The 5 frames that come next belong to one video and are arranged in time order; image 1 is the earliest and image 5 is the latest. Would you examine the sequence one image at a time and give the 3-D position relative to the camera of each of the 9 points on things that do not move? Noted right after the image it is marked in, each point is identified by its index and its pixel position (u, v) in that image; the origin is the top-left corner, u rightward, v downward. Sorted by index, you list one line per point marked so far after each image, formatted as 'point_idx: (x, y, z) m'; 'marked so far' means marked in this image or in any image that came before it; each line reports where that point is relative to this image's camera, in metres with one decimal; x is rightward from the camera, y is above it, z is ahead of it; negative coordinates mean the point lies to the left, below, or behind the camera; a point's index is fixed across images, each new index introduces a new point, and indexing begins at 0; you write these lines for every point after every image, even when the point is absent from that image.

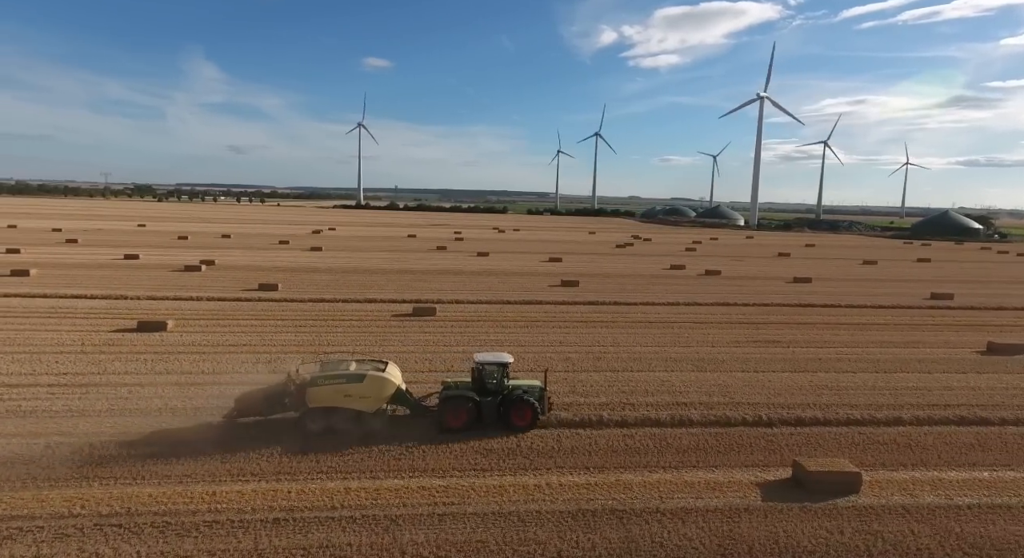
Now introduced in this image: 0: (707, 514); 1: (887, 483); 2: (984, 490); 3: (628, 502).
0: (+1.7, -2.1, +6.0) m
1: (+3.7, -2.0, +6.8) m
2: (+4.7, -2.1, +6.7) m
3: (+1.0, -2.0, +6.2) m
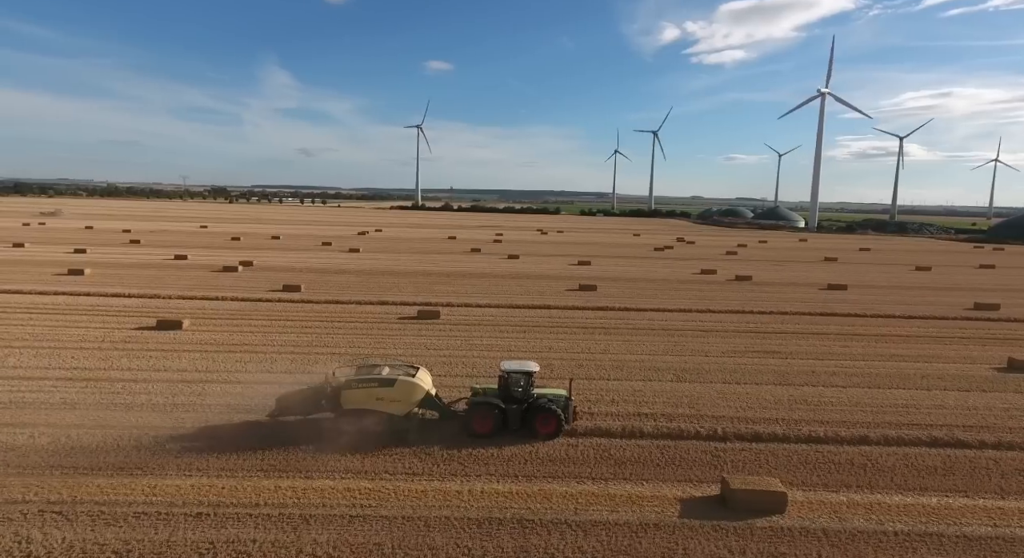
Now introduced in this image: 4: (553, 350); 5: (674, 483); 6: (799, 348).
0: (+0.9, -2.2, +6.1) m
1: (+3.0, -2.2, +6.7) m
2: (+3.9, -2.2, +6.5) m
3: (+0.2, -2.2, +6.4) m
4: (+0.8, -1.3, +13.1) m
5: (+1.7, -2.1, +7.1) m
6: (+5.8, -1.4, +13.8) m
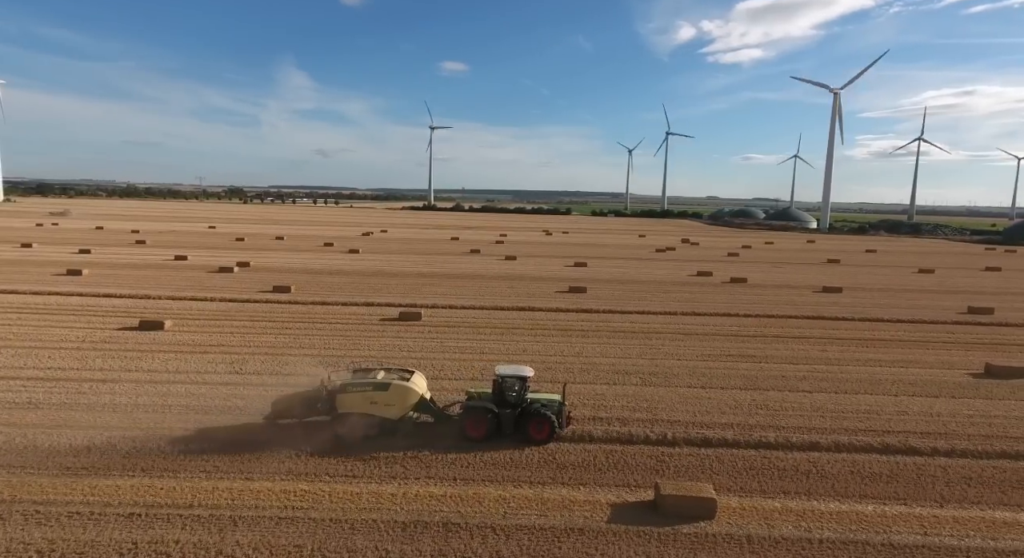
0: (+0.2, -2.3, +6.1) m
1: (+2.3, -2.3, +6.7) m
2: (+3.2, -2.3, +6.5) m
3: (-0.4, -2.2, +6.4) m
4: (+0.3, -1.4, +13.1) m
5: (+1.0, -2.2, +7.1) m
6: (+5.3, -1.5, +13.8) m
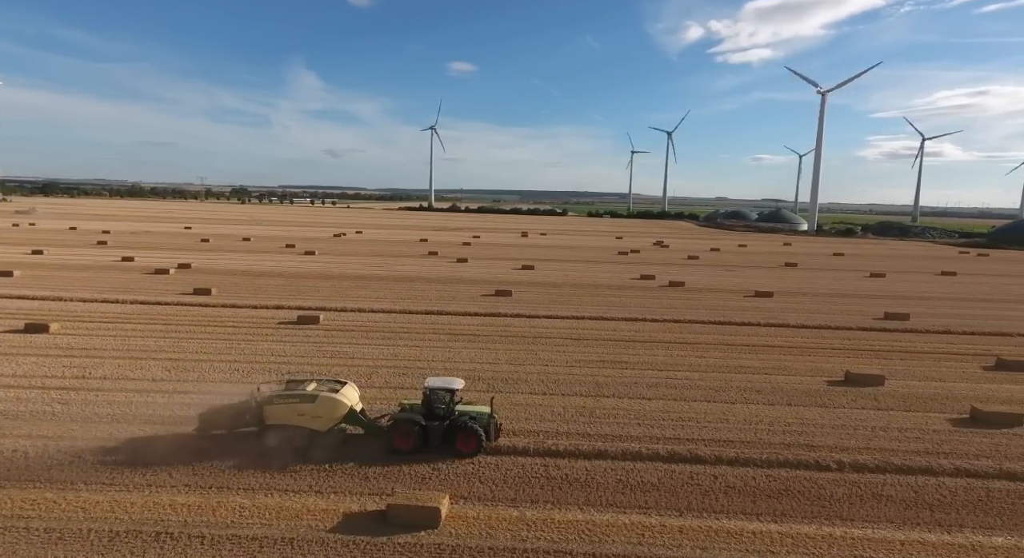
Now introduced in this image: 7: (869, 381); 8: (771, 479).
0: (-2.4, -2.4, +6.2) m
1: (-0.3, -2.4, +6.7) m
2: (+0.6, -2.4, +6.5) m
3: (-3.0, -2.3, +6.5) m
4: (-2.2, -1.5, +13.2) m
5: (-1.6, -2.3, +7.2) m
6: (+2.8, -1.6, +13.7) m
7: (+6.2, -1.8, +11.9) m
8: (+2.9, -2.3, +7.8) m
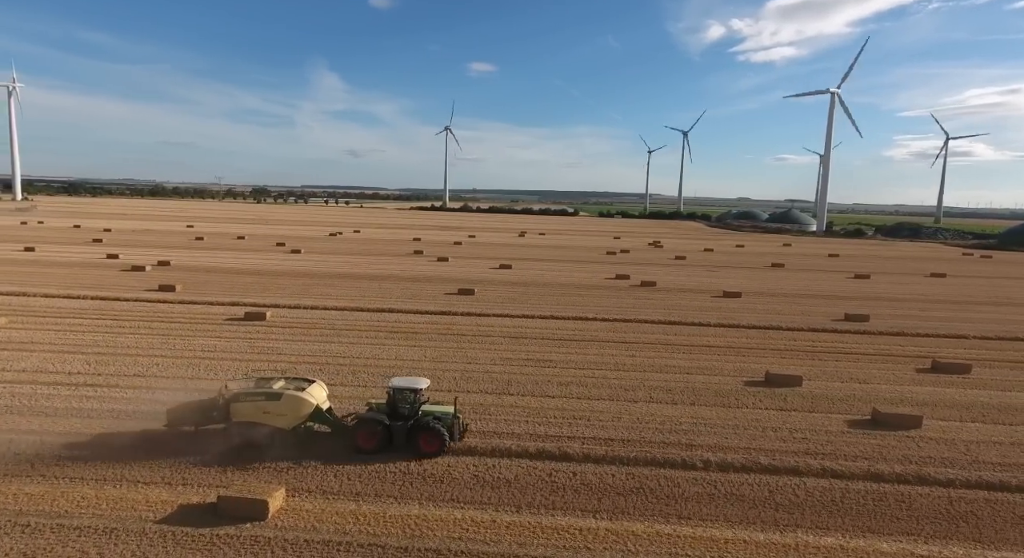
0: (-4.1, -2.3, +6.3) m
1: (-2.0, -2.3, +6.8) m
2: (-1.0, -2.4, +6.5) m
3: (-4.7, -2.2, +6.6) m
4: (-3.6, -1.4, +13.3) m
5: (-3.2, -2.2, +7.3) m
6: (+1.4, -1.5, +13.7) m
7: (+4.7, -1.8, +11.8) m
8: (+1.3, -2.2, +7.7) m
